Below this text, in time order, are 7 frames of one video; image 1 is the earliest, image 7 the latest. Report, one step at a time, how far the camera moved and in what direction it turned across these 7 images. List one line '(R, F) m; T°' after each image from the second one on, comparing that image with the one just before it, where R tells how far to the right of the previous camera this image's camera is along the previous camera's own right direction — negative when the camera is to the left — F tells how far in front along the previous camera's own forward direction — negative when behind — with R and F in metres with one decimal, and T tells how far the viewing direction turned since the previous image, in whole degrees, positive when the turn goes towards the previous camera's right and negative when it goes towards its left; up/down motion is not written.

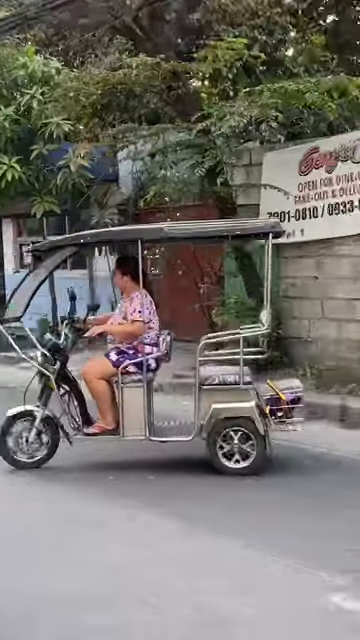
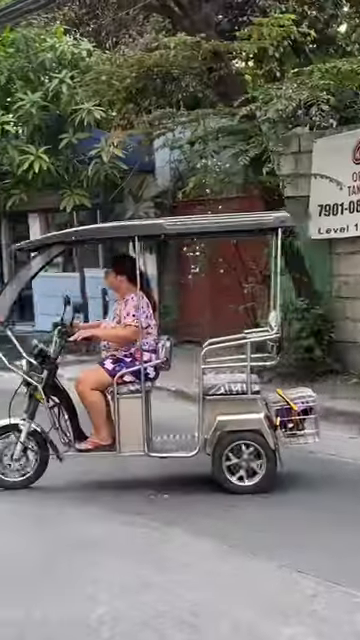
(-0.4, +0.9) m; -1°
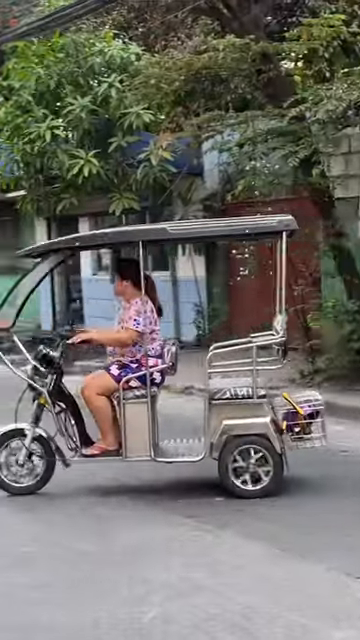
(-0.3, 0.0) m; -2°
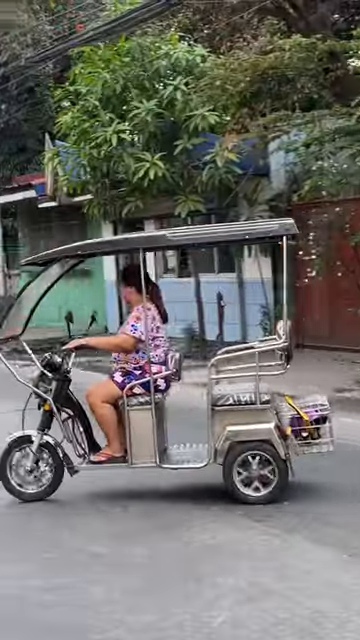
(-0.4, 0.0) m; -3°
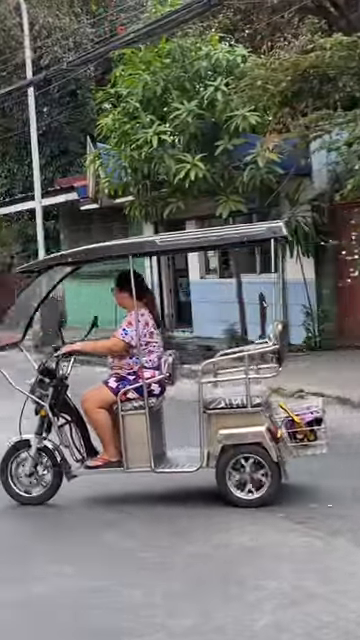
(-0.3, 0.0) m; -1°
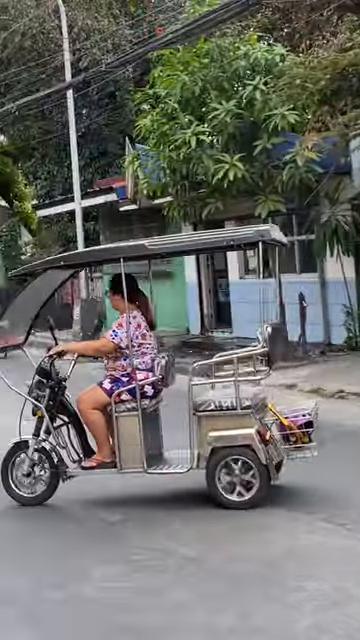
(-0.3, 0.0) m; -2°
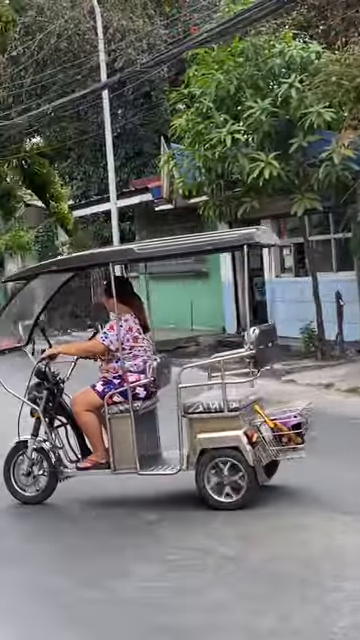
(-0.2, 0.0) m; -2°
